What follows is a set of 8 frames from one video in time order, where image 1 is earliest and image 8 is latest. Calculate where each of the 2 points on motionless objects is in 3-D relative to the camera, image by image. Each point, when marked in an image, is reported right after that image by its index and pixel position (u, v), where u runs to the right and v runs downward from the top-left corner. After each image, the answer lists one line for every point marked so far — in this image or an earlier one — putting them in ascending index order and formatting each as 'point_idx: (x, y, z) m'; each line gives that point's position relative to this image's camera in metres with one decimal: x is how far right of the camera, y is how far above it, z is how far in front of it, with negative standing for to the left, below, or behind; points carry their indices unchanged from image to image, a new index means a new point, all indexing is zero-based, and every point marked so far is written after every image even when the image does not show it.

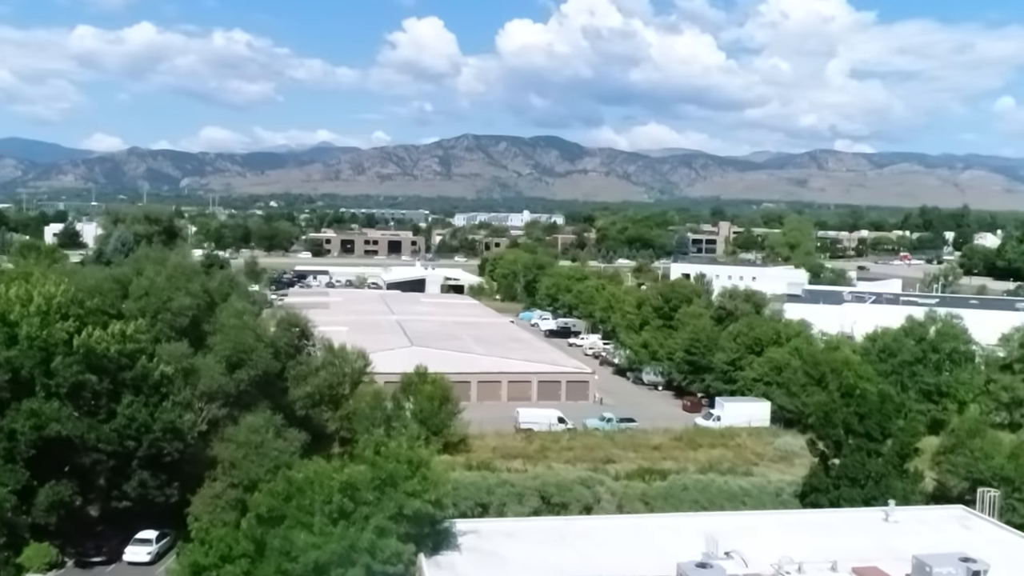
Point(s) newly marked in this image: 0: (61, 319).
0: (-2.5, -0.2, +5.7) m
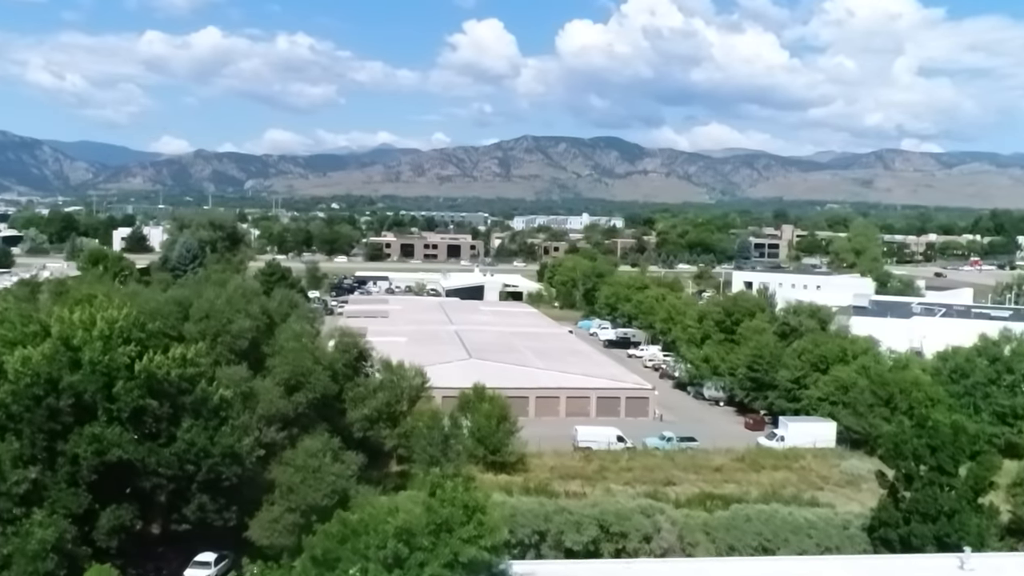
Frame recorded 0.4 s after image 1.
0: (-2.2, -0.3, +5.7) m
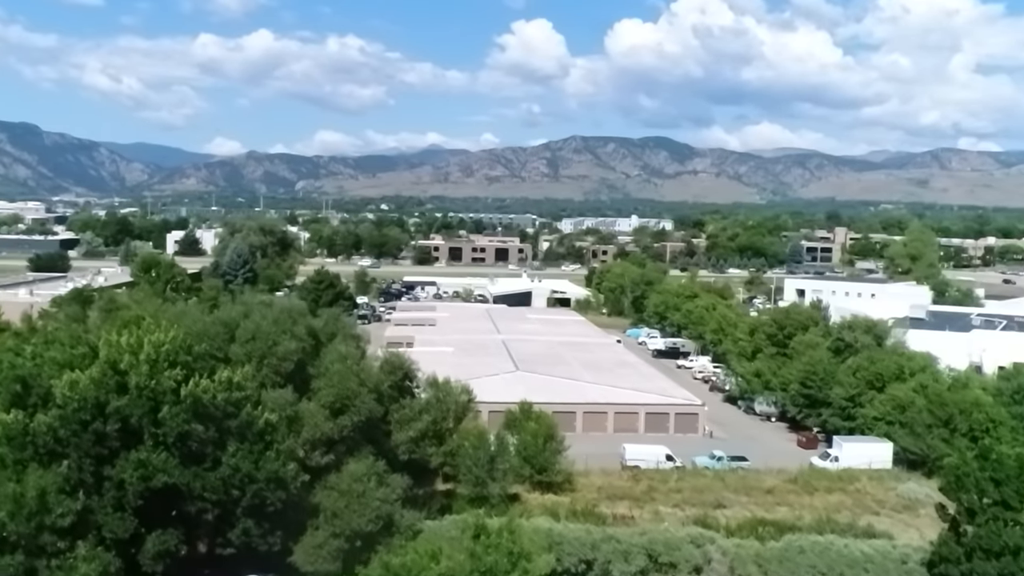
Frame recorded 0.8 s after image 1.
0: (-1.9, -0.4, +5.7) m
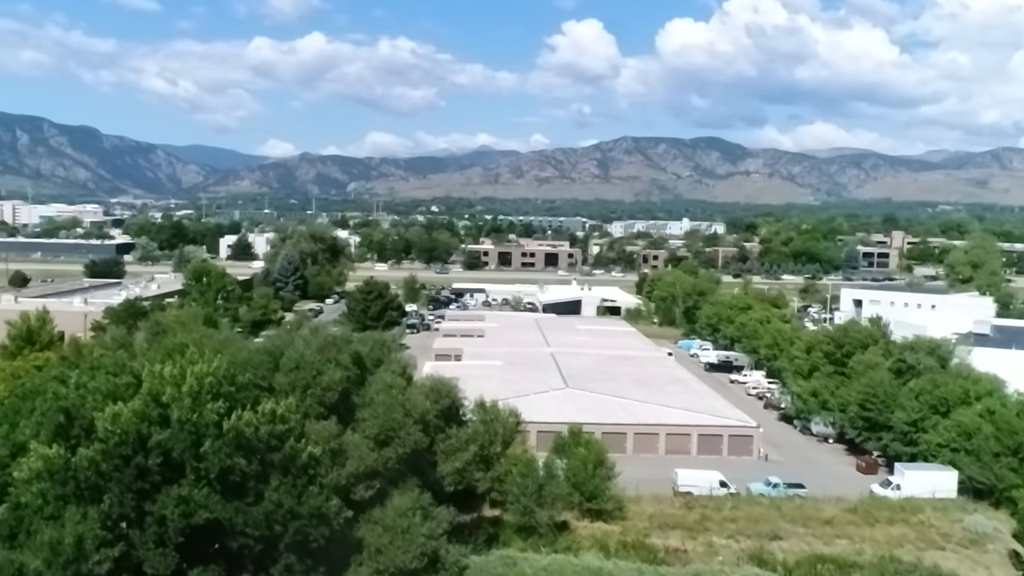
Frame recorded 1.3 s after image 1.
0: (-1.7, -0.6, +5.6) m
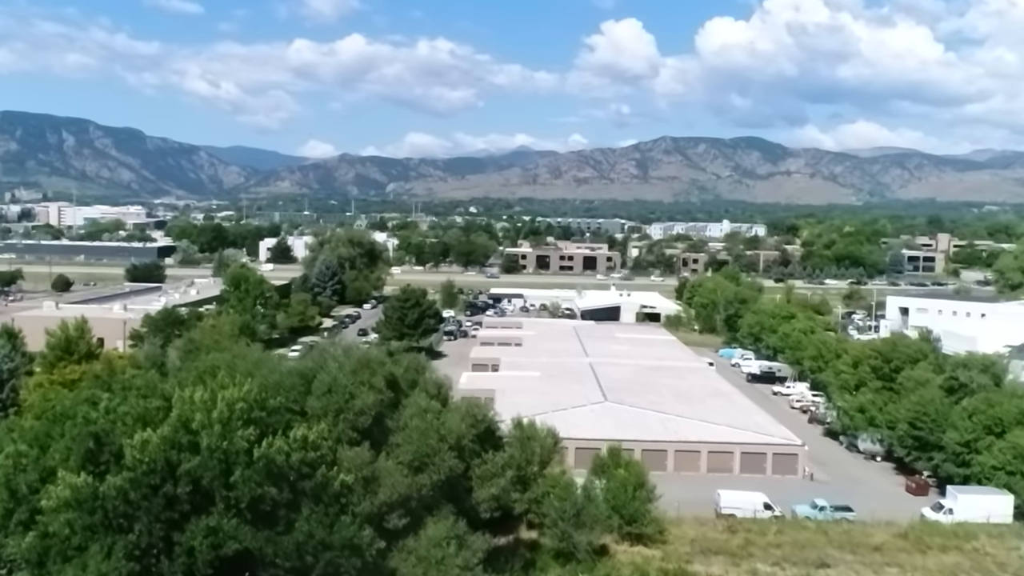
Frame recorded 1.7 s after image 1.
0: (-1.4, -0.7, +5.5) m
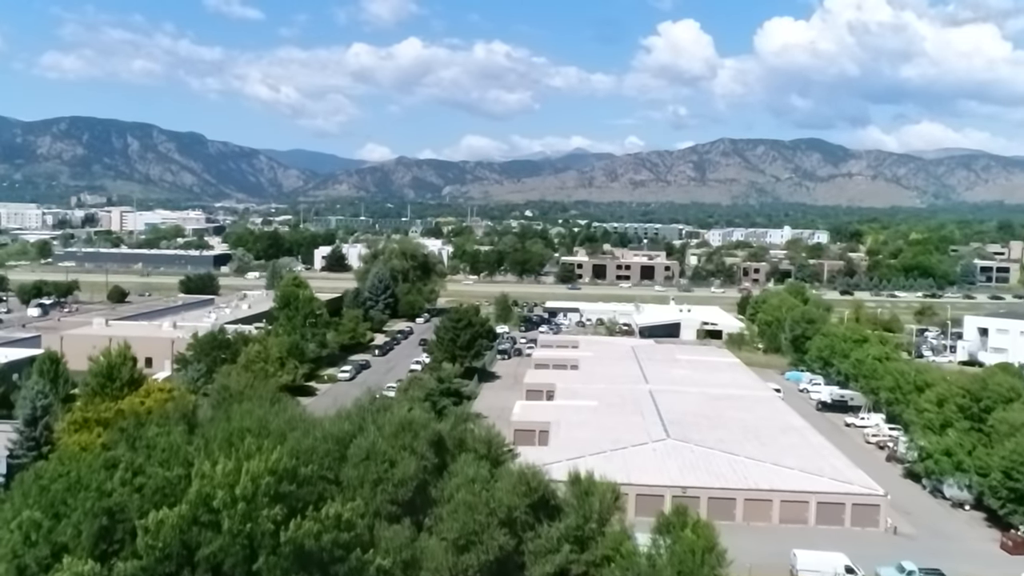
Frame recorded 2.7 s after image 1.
0: (-1.2, -1.0, +5.0) m
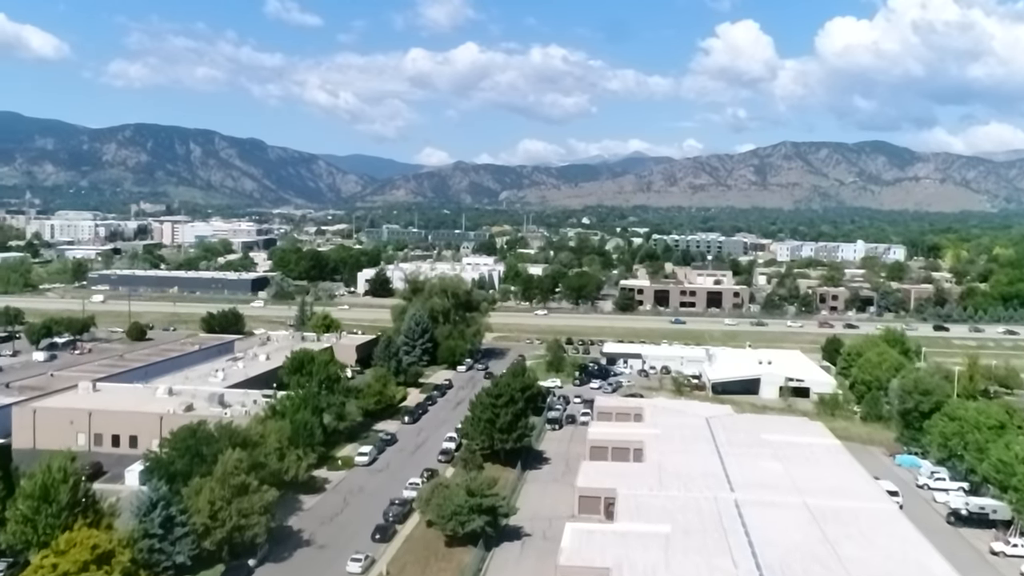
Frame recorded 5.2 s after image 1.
0: (-1.1, -1.9, +2.2) m
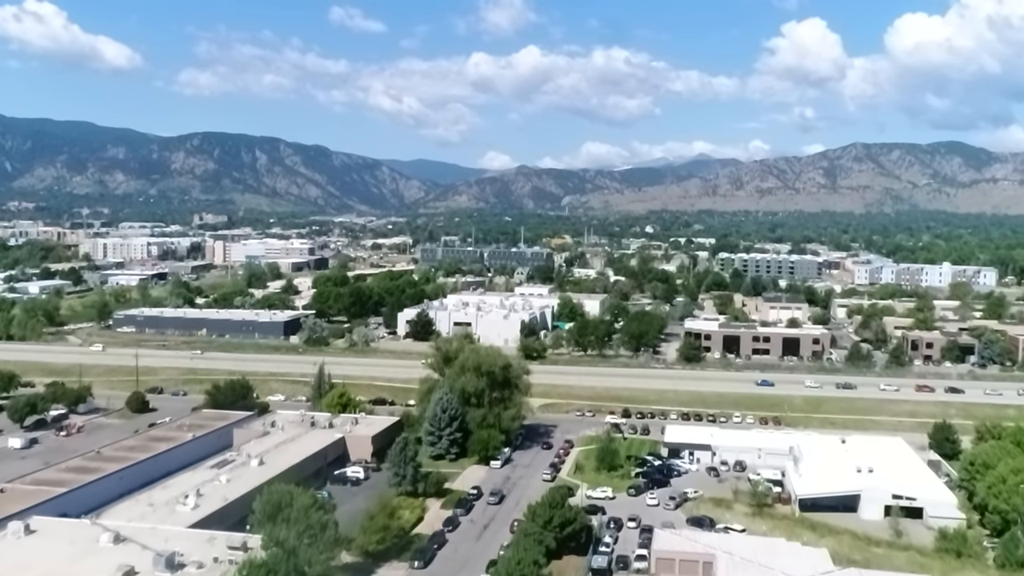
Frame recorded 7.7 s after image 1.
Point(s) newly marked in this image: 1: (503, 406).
0: (-1.6, -3.3, -1.1) m
1: (-0.2, -2.3, +19.6) m
